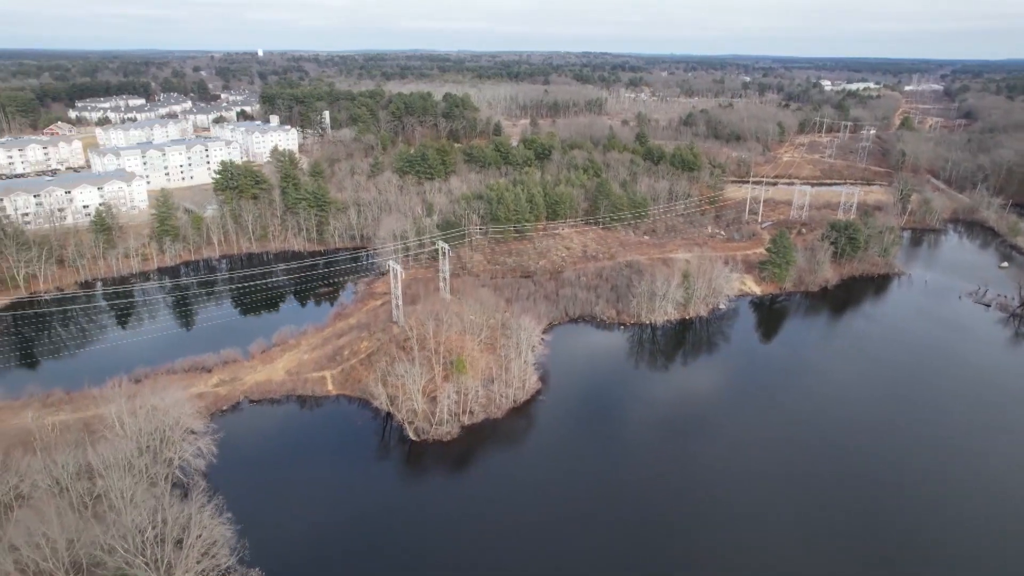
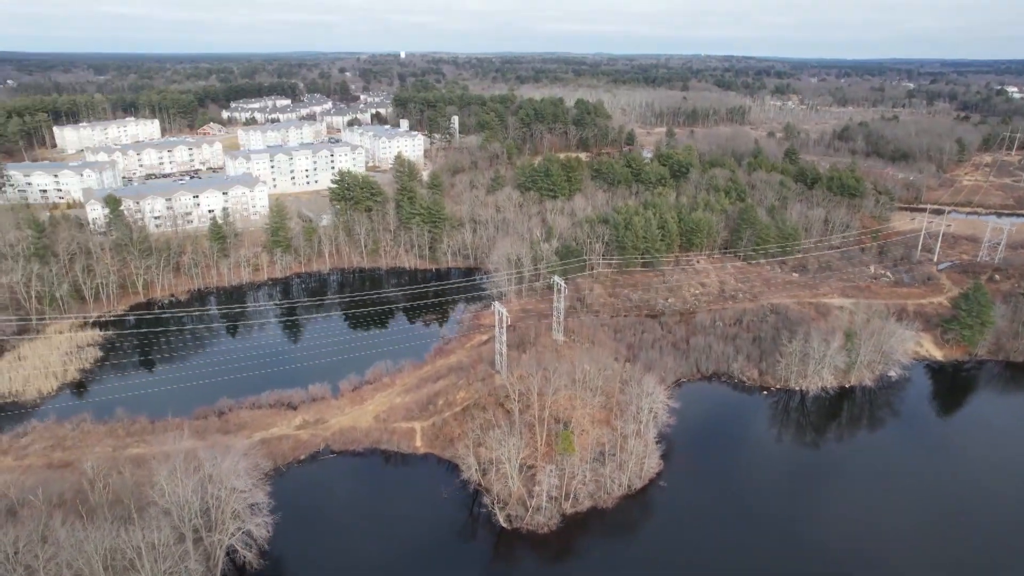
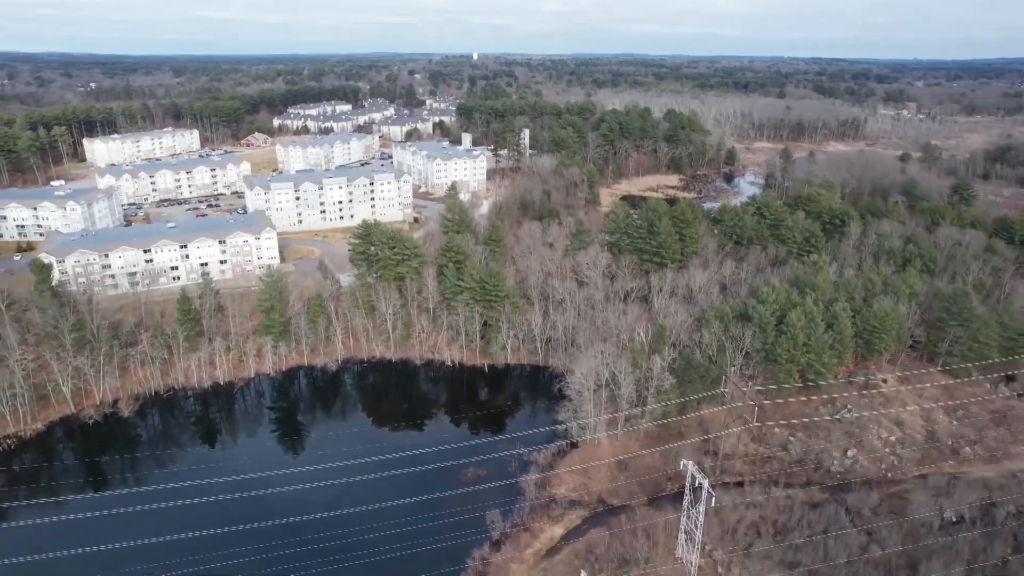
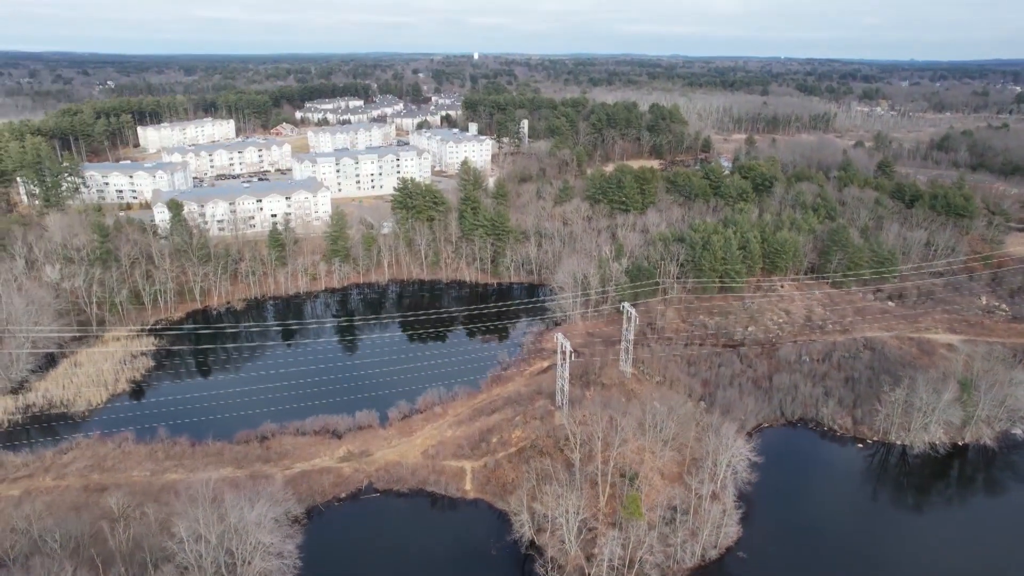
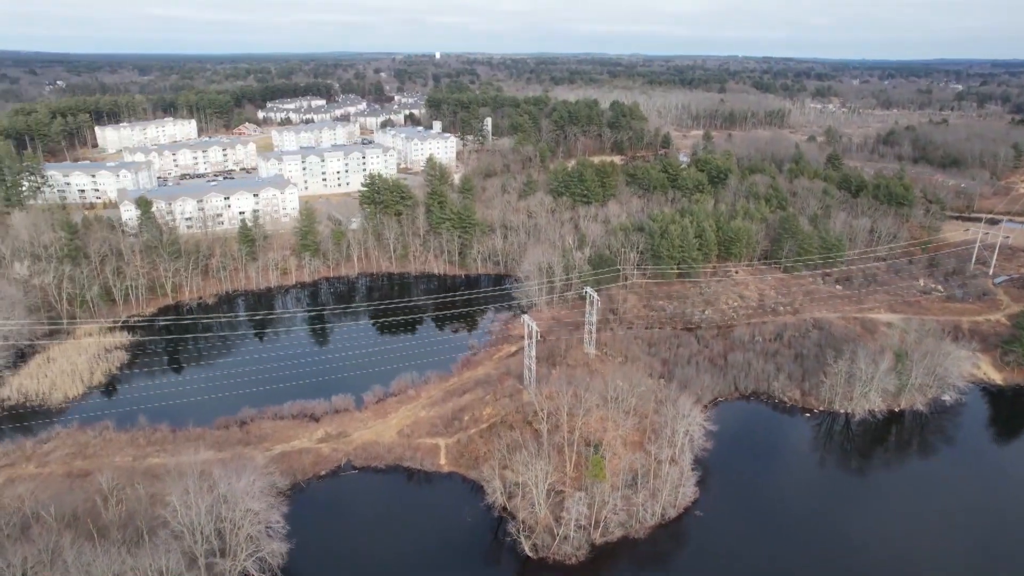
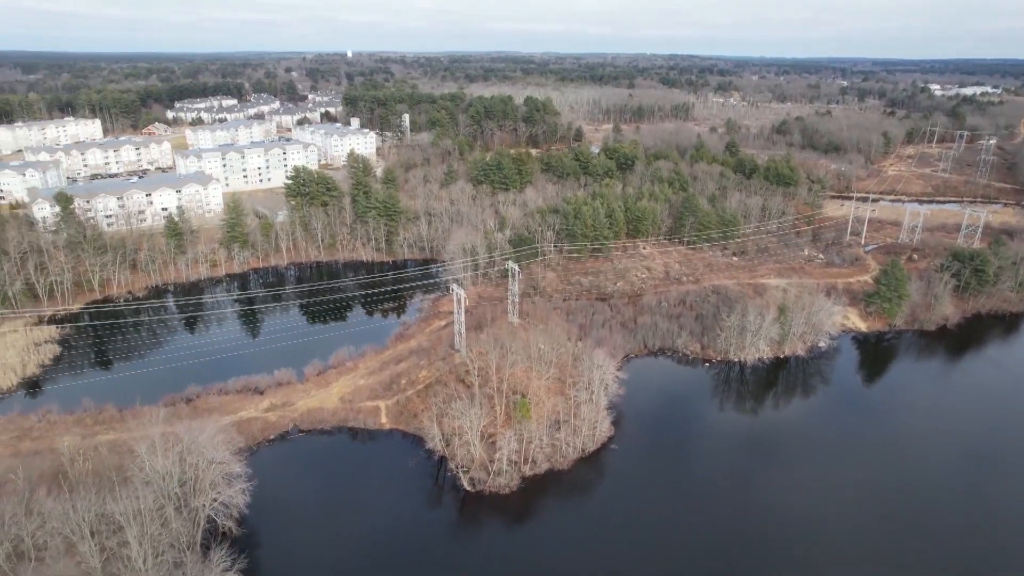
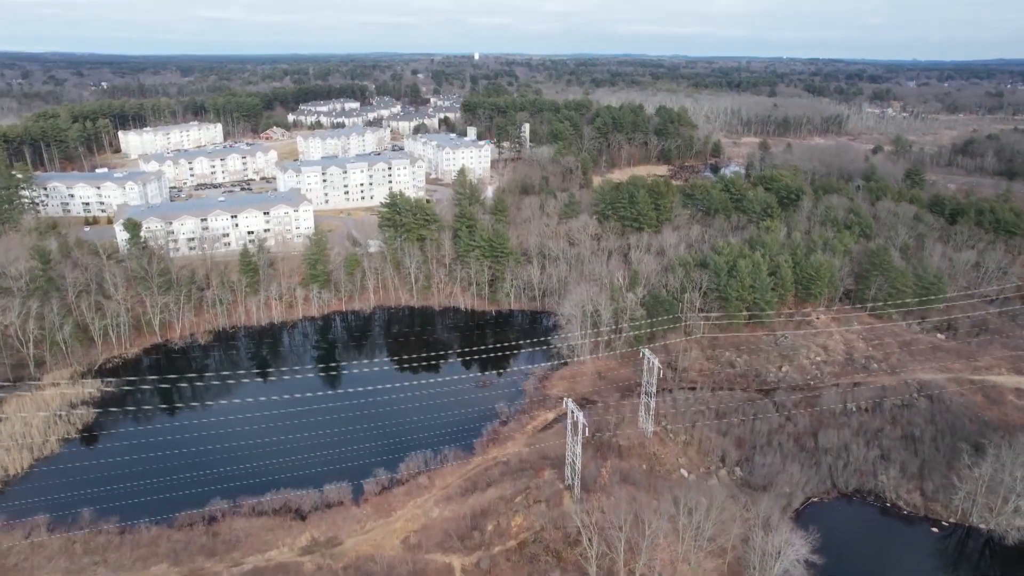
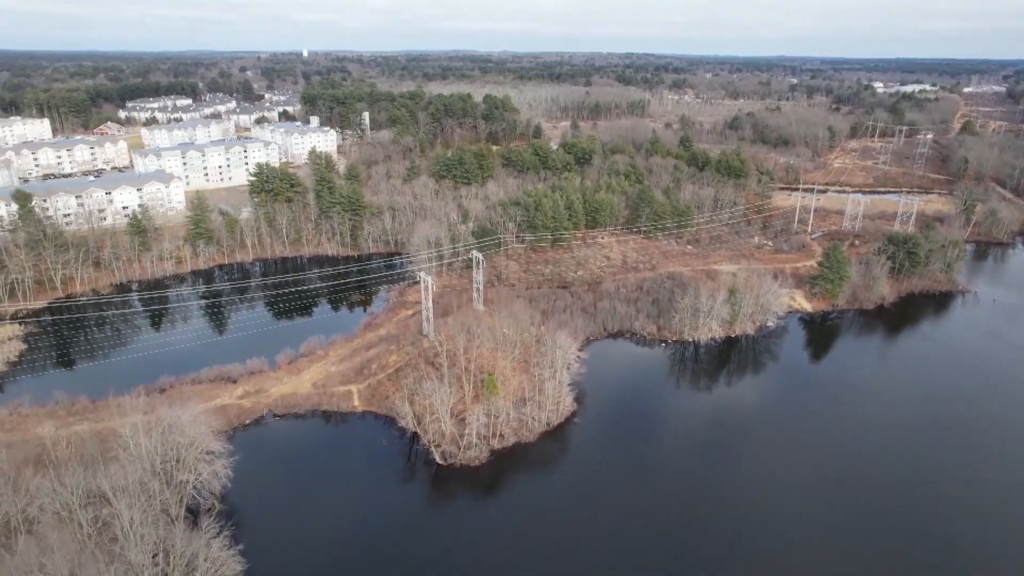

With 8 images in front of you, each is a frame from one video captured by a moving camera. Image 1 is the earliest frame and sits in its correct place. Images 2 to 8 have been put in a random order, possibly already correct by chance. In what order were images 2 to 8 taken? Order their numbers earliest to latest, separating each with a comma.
8, 6, 2, 5, 4, 7, 3
